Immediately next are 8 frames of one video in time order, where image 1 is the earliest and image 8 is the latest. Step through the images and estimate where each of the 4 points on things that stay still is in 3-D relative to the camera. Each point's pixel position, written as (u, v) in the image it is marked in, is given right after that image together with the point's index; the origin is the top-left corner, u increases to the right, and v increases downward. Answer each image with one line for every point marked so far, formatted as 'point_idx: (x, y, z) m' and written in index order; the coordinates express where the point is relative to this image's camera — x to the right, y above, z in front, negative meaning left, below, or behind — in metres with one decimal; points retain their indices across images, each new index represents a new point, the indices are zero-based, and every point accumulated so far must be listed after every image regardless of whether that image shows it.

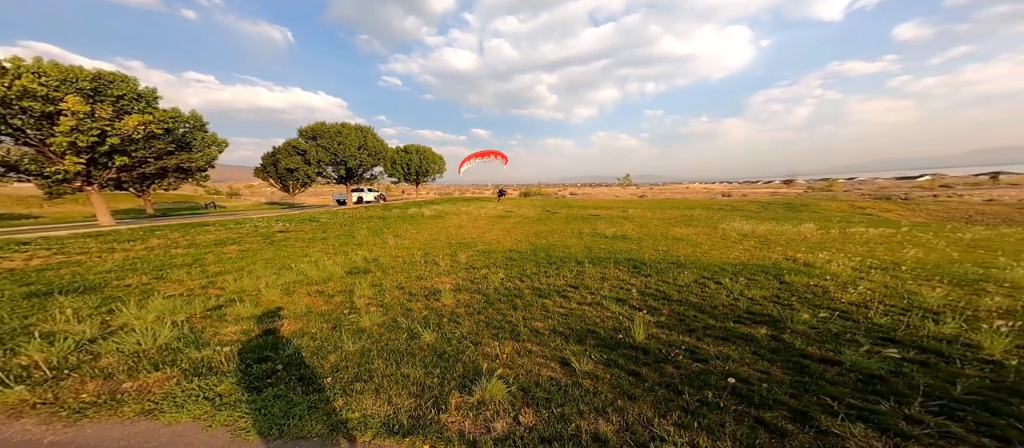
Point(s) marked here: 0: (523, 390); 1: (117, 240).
0: (+0.2, -2.5, +5.6) m
1: (-17.5, -0.7, +16.1) m
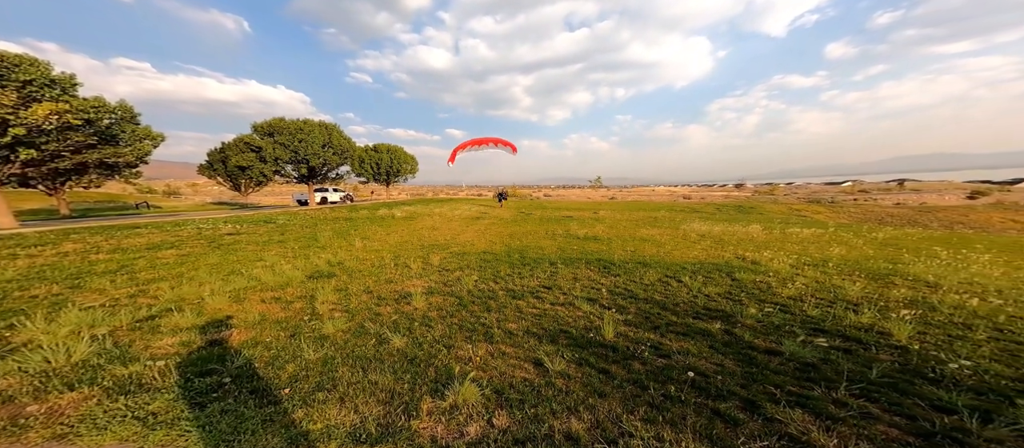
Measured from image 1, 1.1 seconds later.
0: (-0.2, -2.5, +5.5) m
1: (-18.8, -0.8, +14.4) m
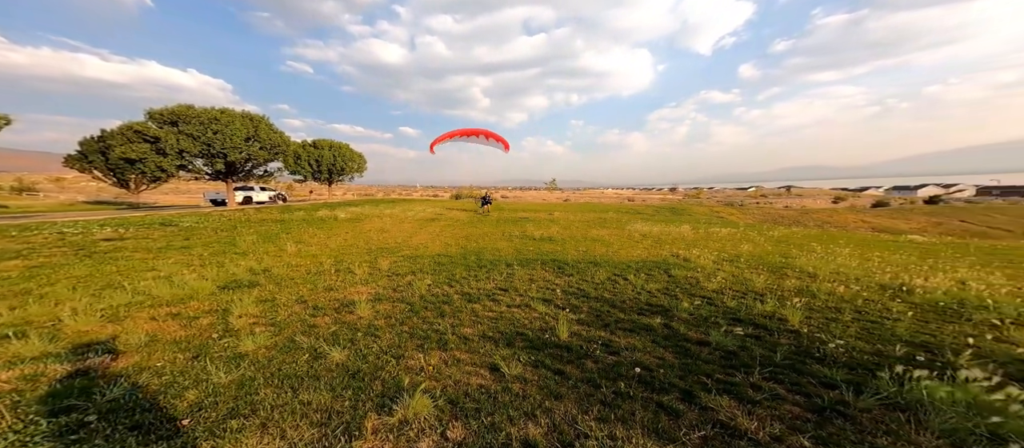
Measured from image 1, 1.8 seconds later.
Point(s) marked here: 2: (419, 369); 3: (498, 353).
0: (-0.9, -2.5, +5.3) m
1: (-20.5, -0.9, +11.5) m
2: (-1.5, -2.3, +6.0) m
3: (-0.3, -2.3, +6.8) m
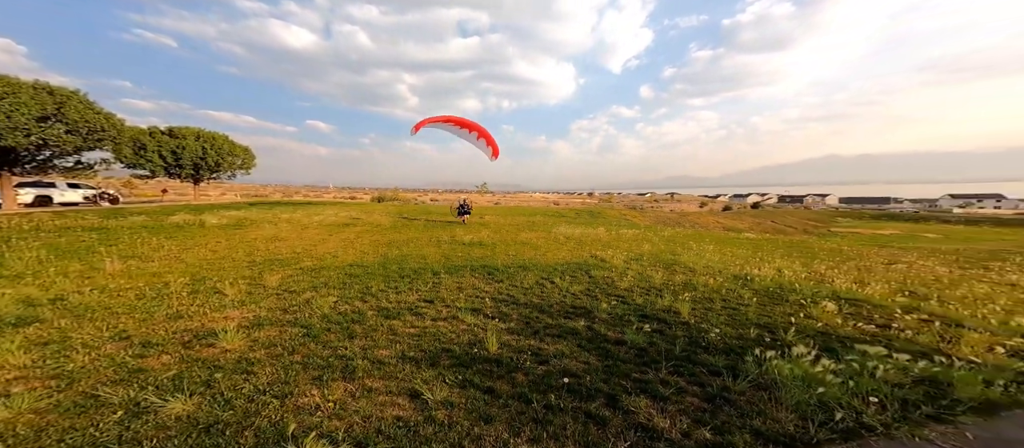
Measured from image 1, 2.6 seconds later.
0: (-1.8, -2.6, +4.4) m
1: (-22.2, -0.8, +6.9) m
2: (-2.6, -2.5, +5.0) m
3: (-1.5, -2.5, +6.0) m
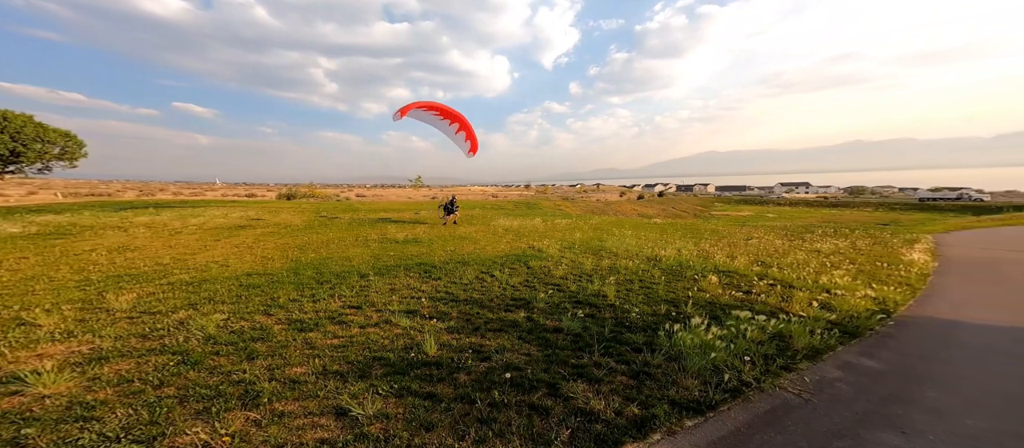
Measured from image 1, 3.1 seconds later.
0: (-2.4, -2.6, +3.8) m
1: (-23.0, -1.4, +2.9) m
2: (-3.2, -2.5, +4.3) m
3: (-2.4, -2.4, +5.4) m
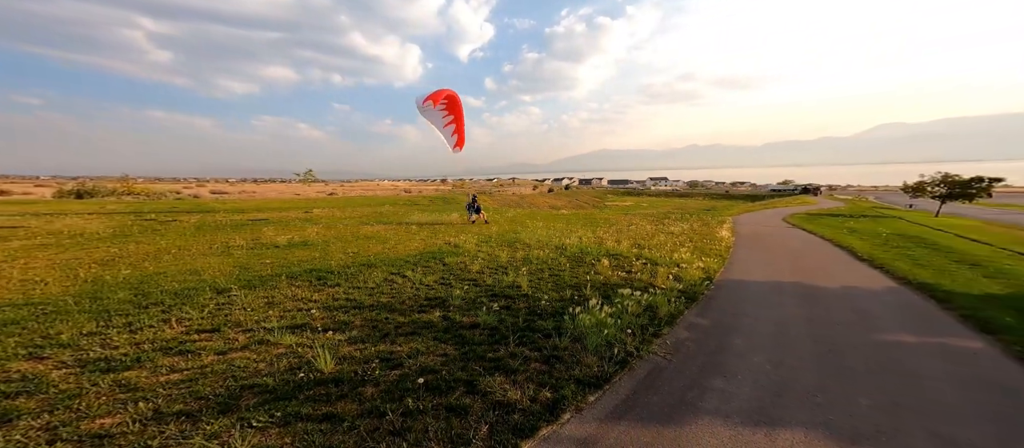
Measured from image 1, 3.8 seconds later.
0: (-3.1, -2.7, +2.6) m
1: (-23.0, -2.0, -2.9) m
2: (-4.0, -2.6, +2.9) m
3: (-3.4, -2.5, +4.2) m
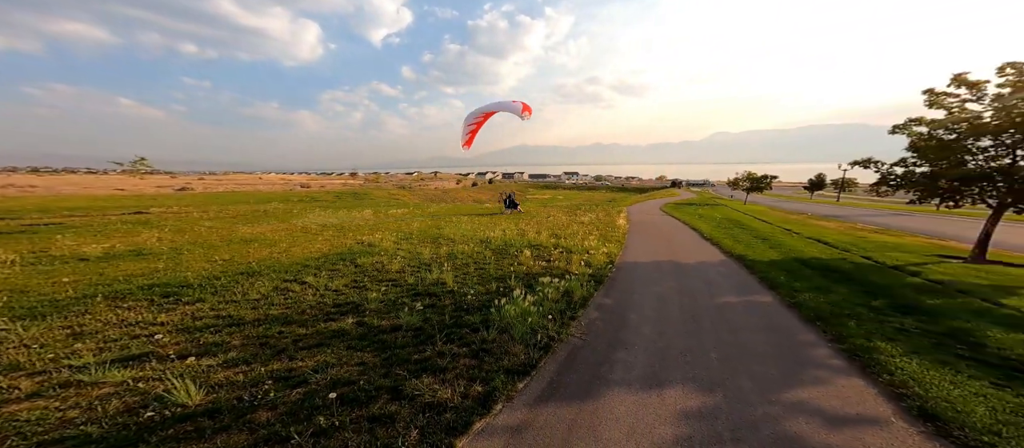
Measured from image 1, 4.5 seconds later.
0: (-3.7, -2.8, +2.1) m
1: (-22.0, -2.7, -7.3) m
2: (-4.6, -2.6, +2.2) m
3: (-4.3, -2.5, +3.6) m
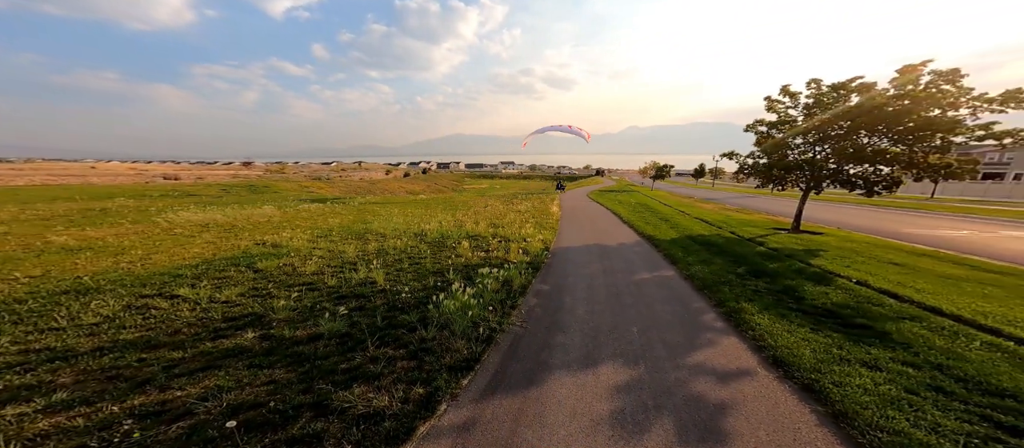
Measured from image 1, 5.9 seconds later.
0: (-3.9, -2.8, +1.6) m
1: (-20.5, -3.5, -10.6) m
2: (-4.9, -2.7, +1.5) m
3: (-4.8, -2.5, +3.0) m
